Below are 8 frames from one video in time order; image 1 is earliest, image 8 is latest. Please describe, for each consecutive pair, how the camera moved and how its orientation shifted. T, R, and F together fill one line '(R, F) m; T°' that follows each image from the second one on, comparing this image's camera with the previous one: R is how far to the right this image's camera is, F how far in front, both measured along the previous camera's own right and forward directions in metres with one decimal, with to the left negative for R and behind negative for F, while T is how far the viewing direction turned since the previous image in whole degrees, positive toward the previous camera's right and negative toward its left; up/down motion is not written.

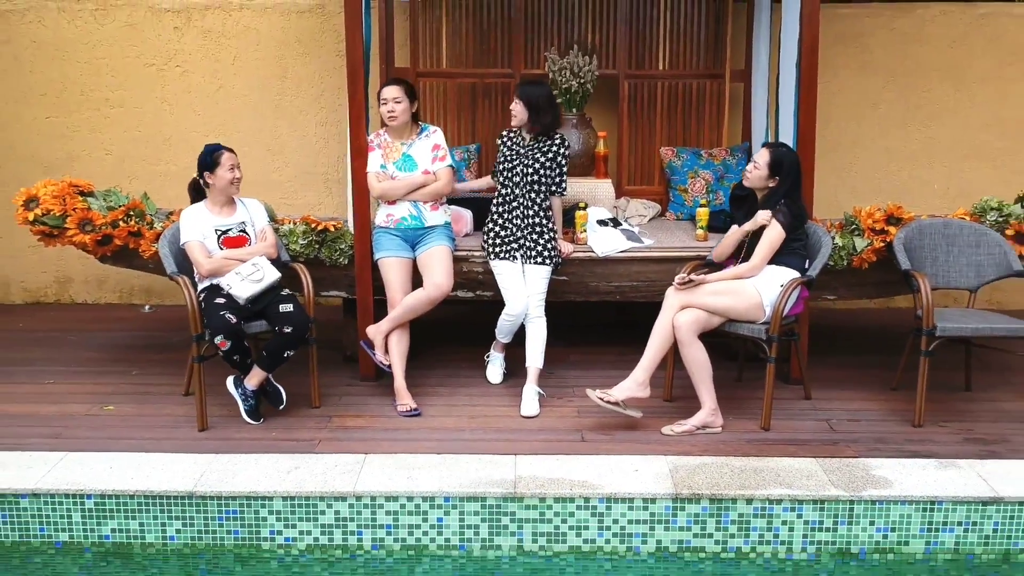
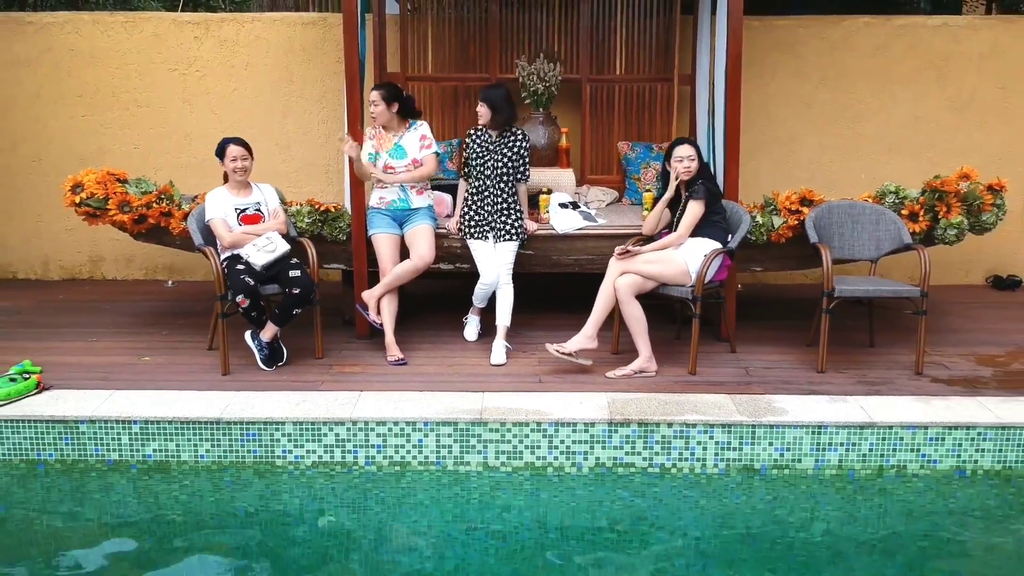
(+0.1, -0.7) m; 0°
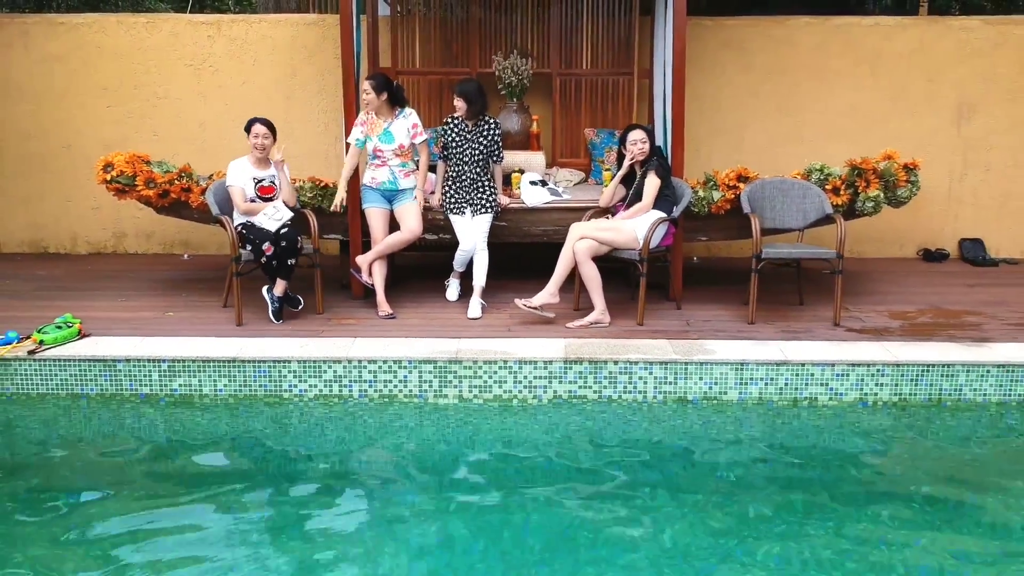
(+0.1, -0.6) m; 0°
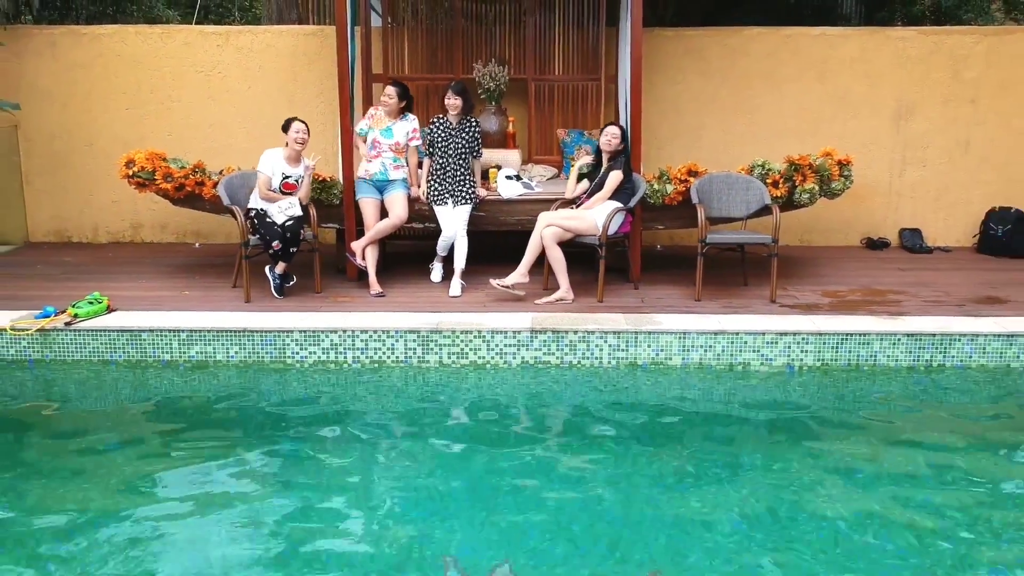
(+0.1, -0.6) m; 0°
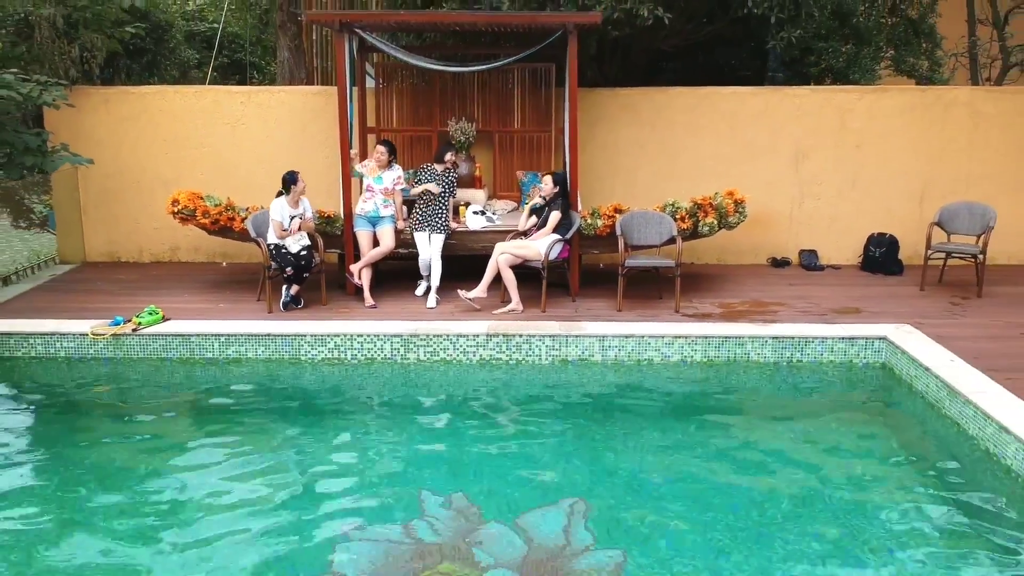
(+0.2, -1.5) m; 0°
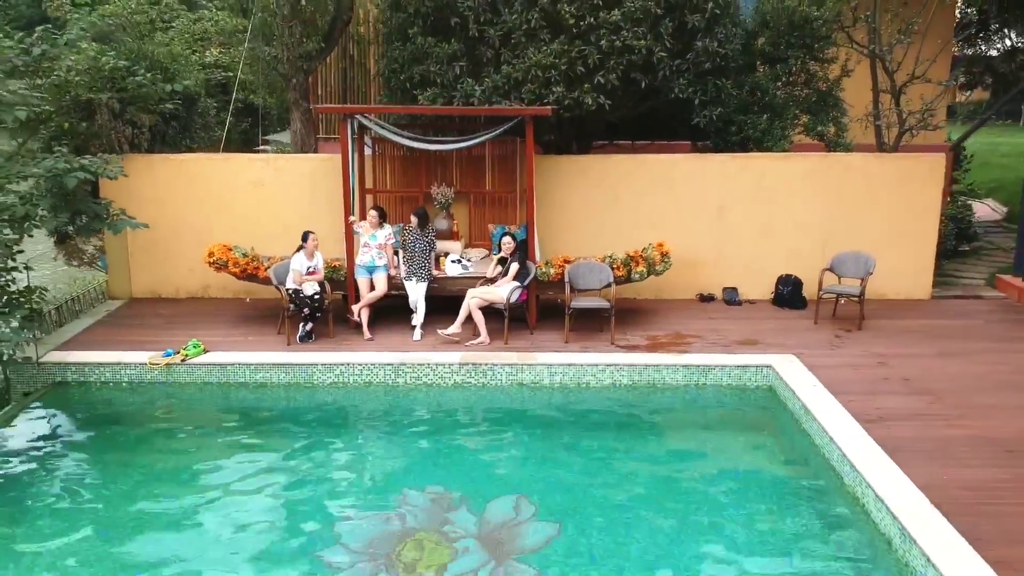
(+0.3, -1.7) m; 0°
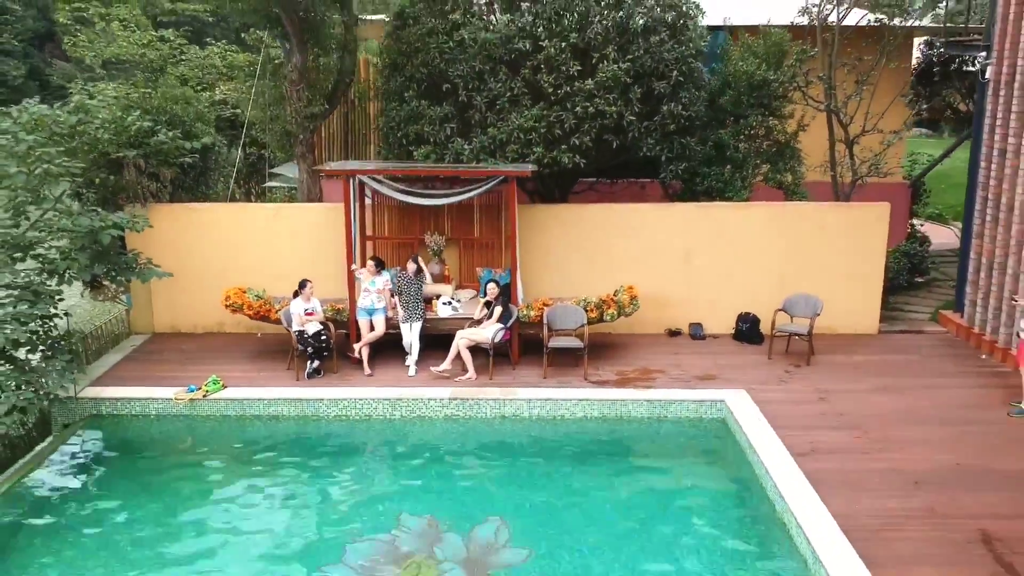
(+0.1, -1.0) m; 0°
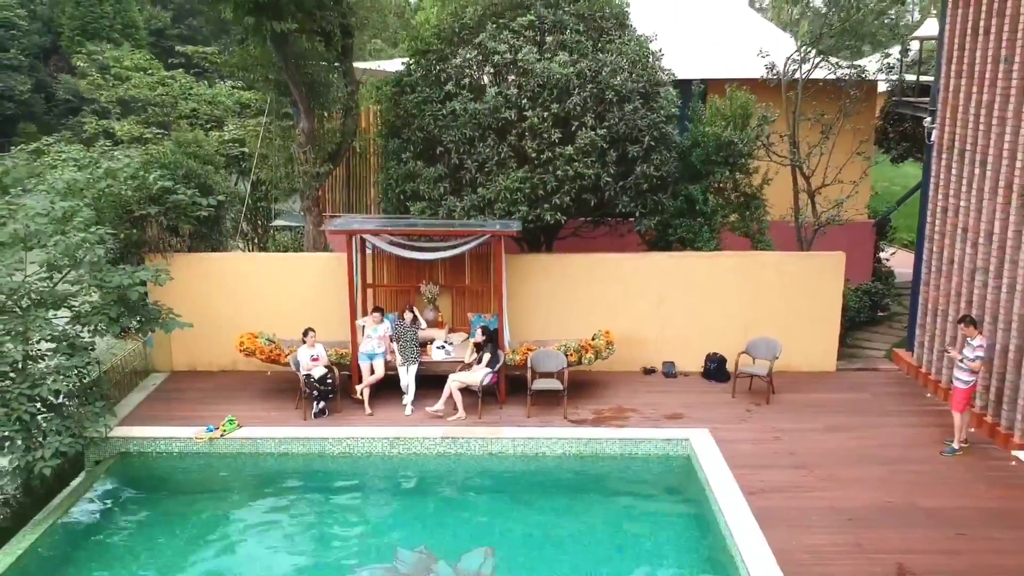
(+0.1, -1.0) m; 0°
